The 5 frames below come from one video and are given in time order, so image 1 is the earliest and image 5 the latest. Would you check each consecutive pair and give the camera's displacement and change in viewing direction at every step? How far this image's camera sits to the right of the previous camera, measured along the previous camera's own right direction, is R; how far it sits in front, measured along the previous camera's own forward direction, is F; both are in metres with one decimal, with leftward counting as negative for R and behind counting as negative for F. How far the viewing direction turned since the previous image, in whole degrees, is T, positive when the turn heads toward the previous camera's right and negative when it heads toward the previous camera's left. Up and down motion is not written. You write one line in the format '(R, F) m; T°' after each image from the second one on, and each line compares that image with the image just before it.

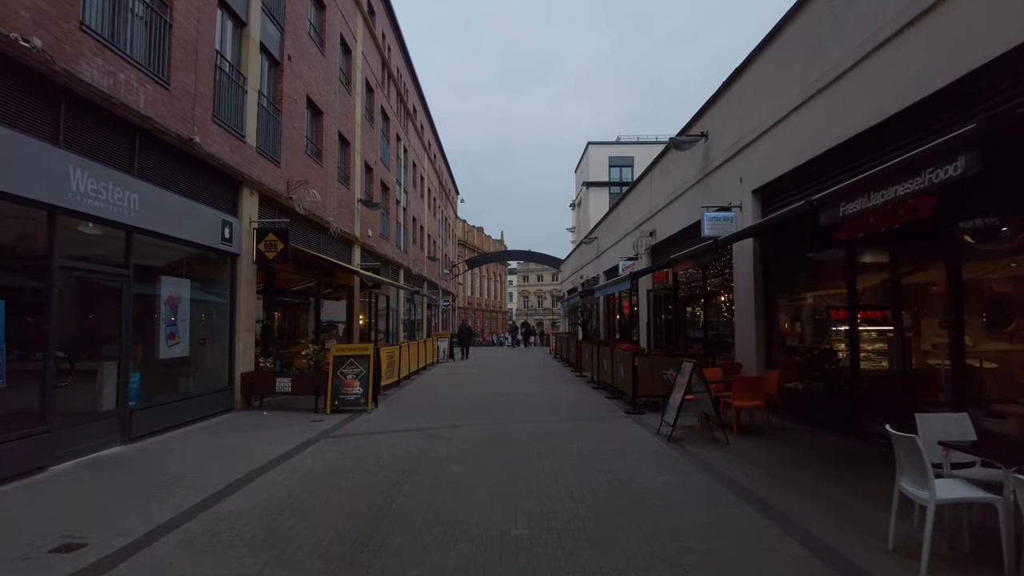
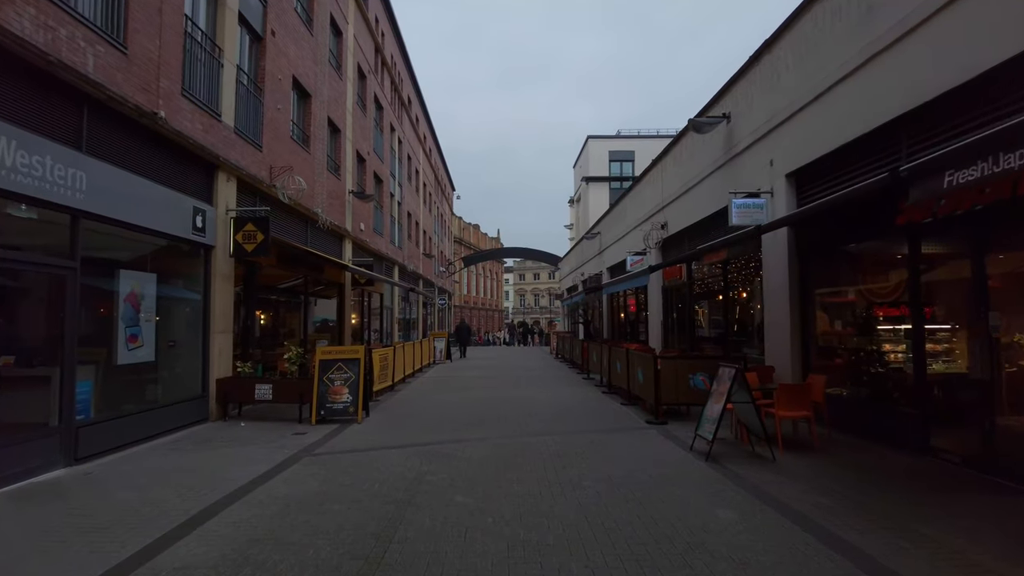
(-0.2, +1.1) m; 0°
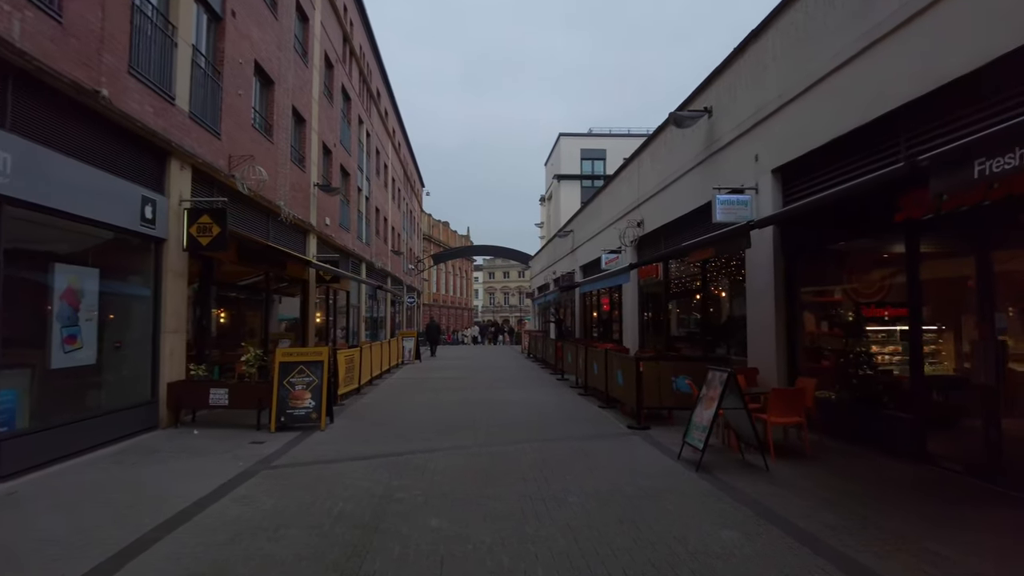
(-0.1, +0.5) m; +3°
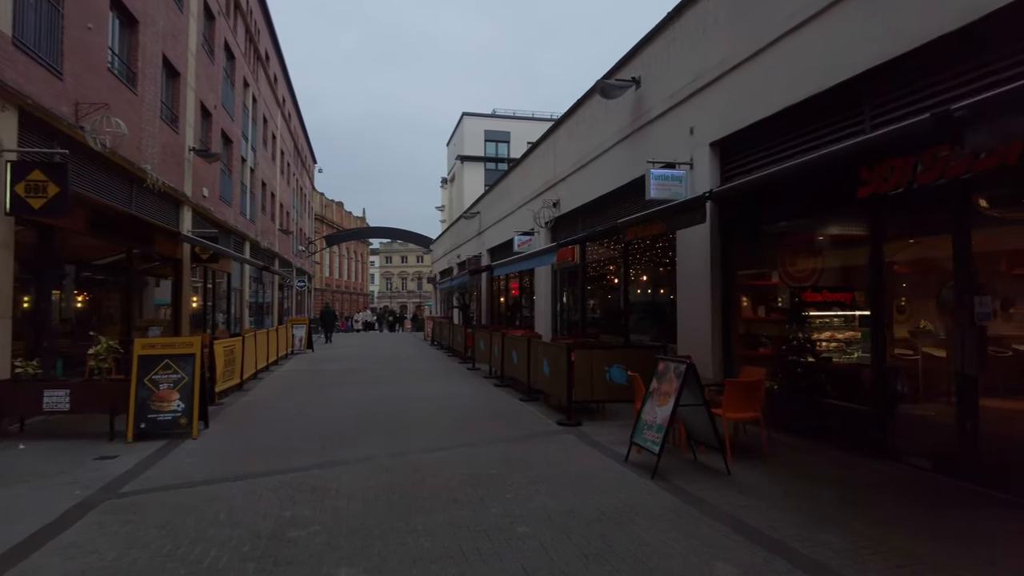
(-0.2, +1.2) m; +9°
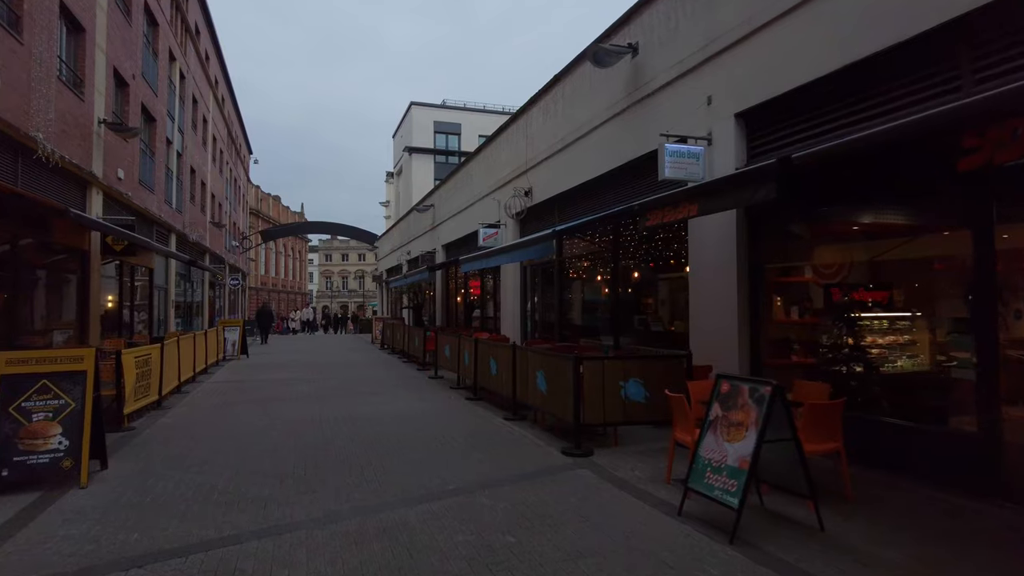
(-0.5, +1.6) m; +5°
